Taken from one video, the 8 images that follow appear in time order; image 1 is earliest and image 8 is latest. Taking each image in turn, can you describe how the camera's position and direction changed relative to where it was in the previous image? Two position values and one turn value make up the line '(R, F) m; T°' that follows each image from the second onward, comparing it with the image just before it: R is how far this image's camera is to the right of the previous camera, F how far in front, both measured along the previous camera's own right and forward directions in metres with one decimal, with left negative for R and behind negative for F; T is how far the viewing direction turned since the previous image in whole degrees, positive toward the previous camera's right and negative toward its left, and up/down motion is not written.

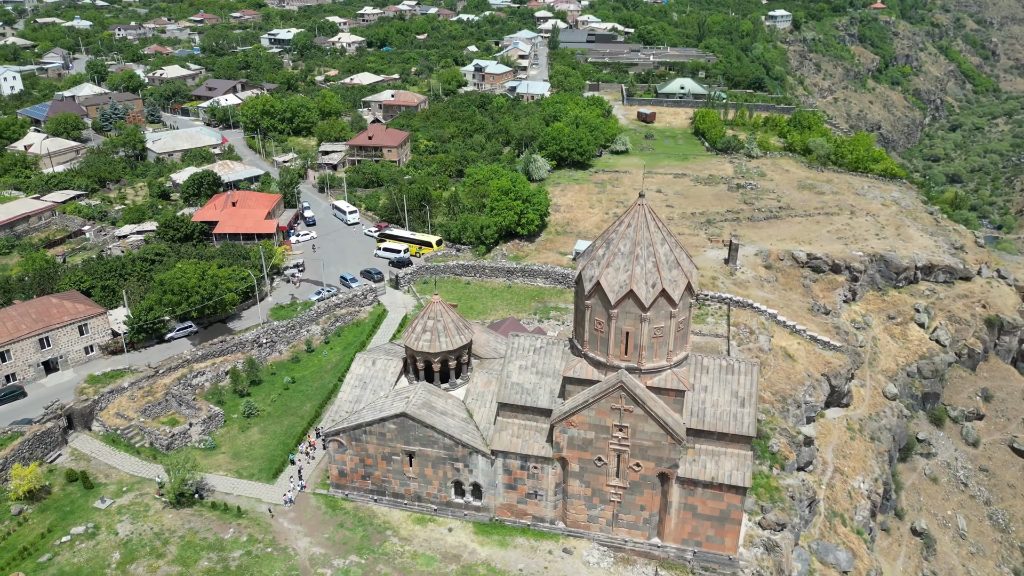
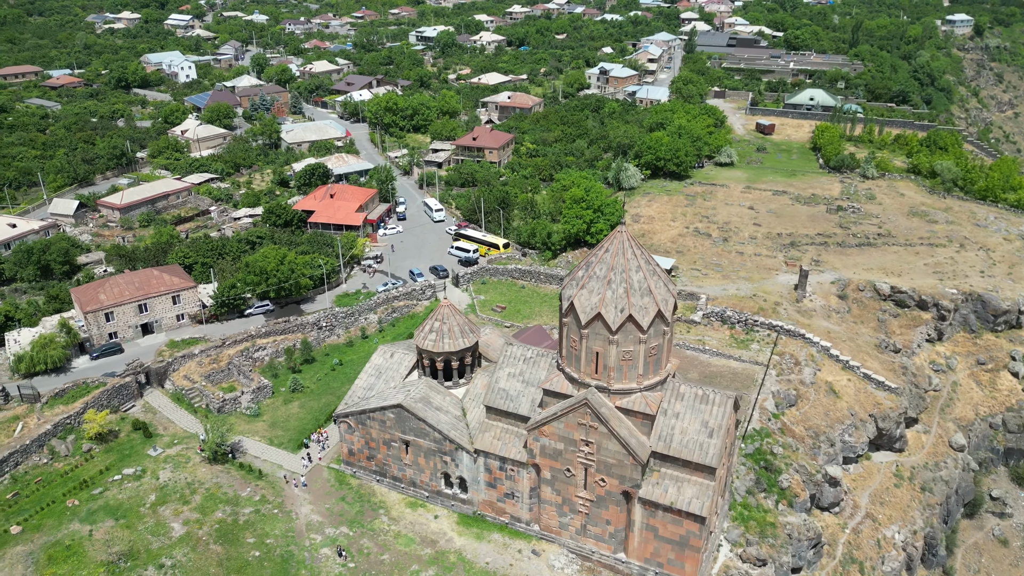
(+3.3, -0.7) m; -11°
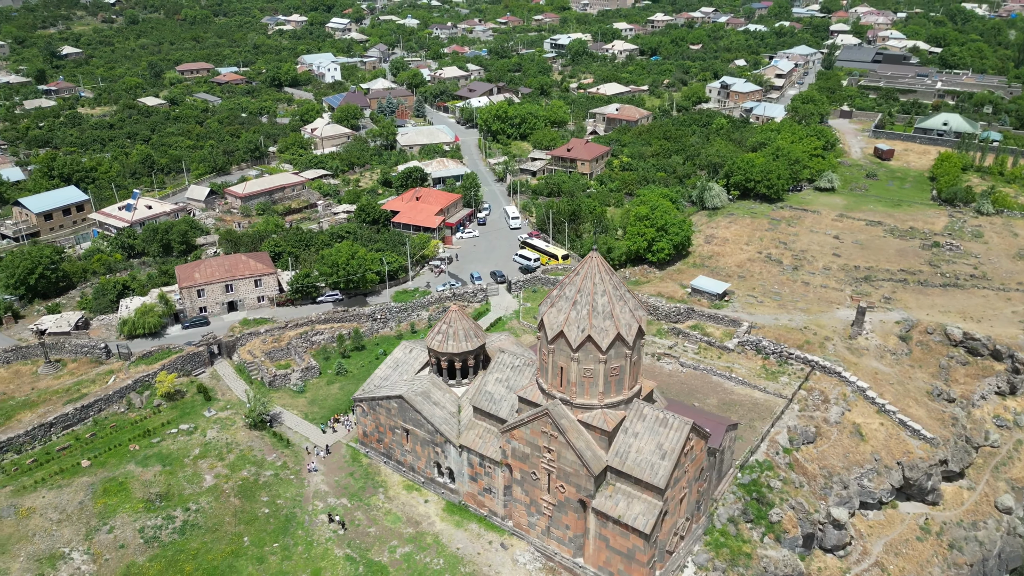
(+3.5, -1.0) m; -11°
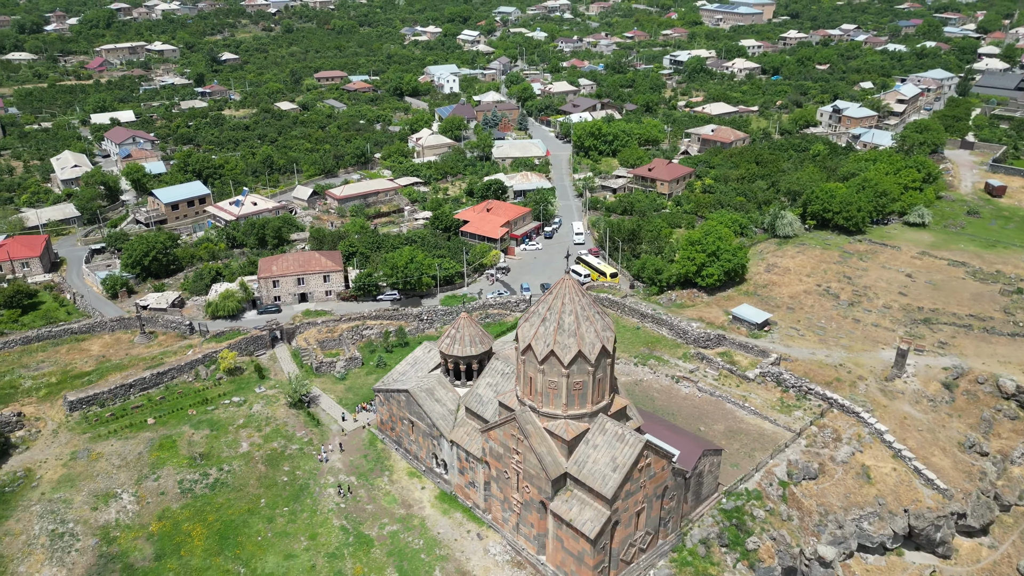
(+3.5, -1.3) m; -10°
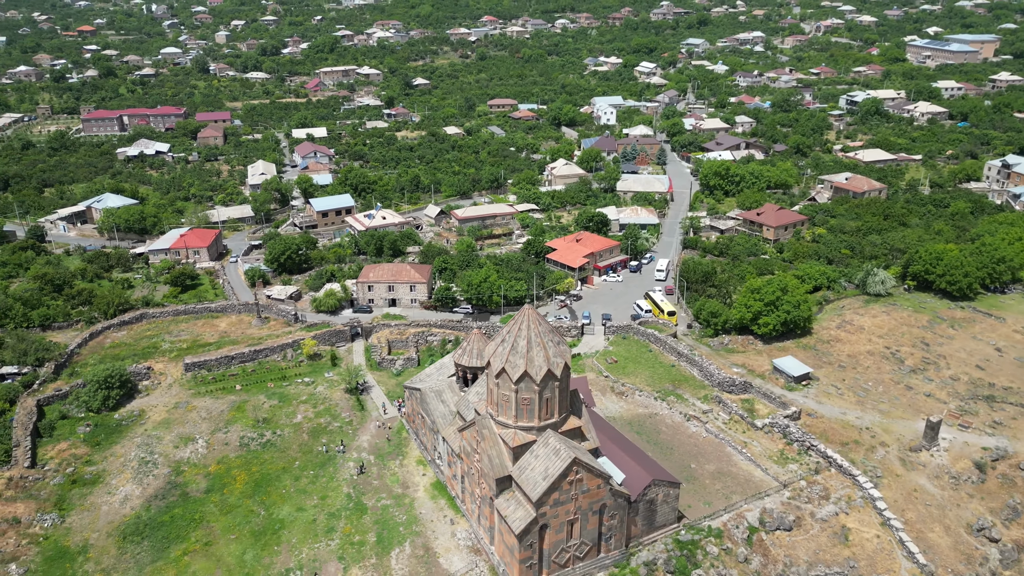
(+5.9, -2.2) m; -15°
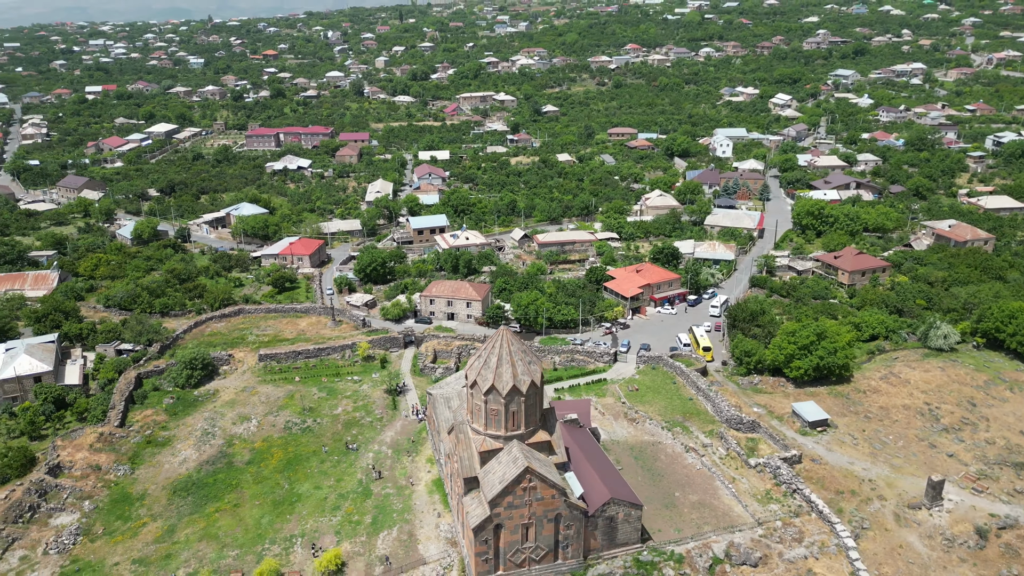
(+5.0, -1.9) m; -11°
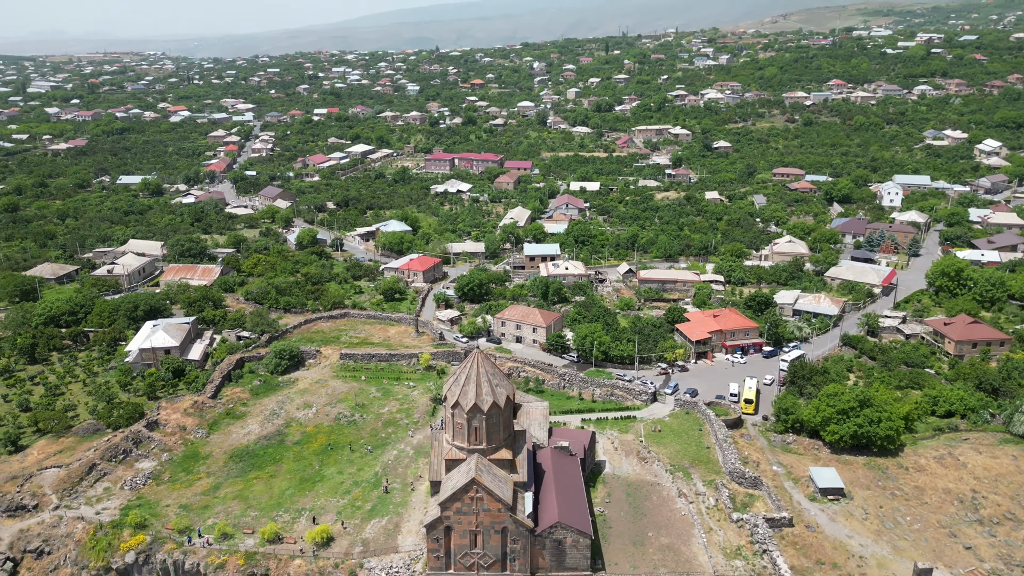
(+7.3, -1.3) m; -15°
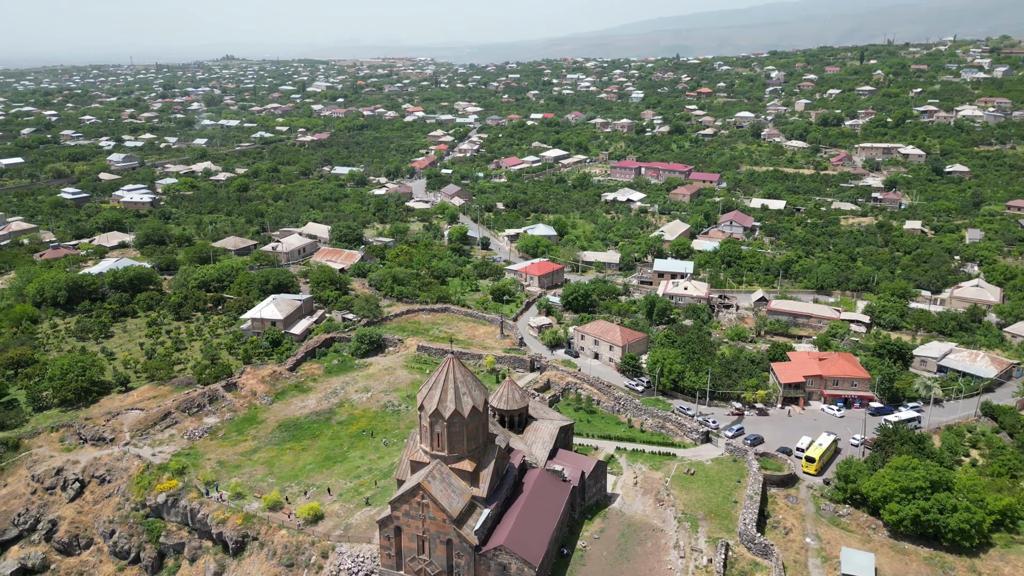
(+7.9, +2.2) m; -18°
